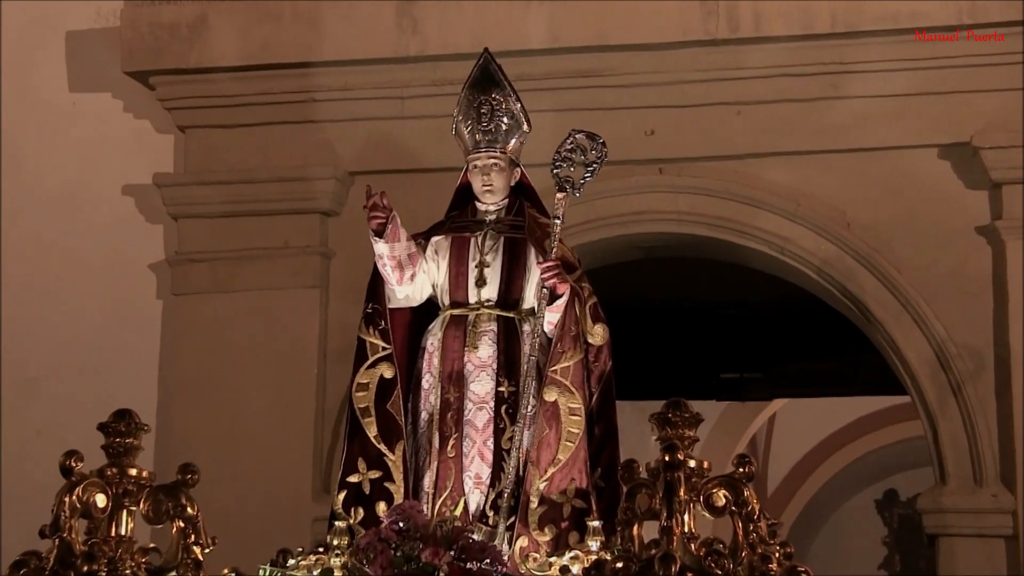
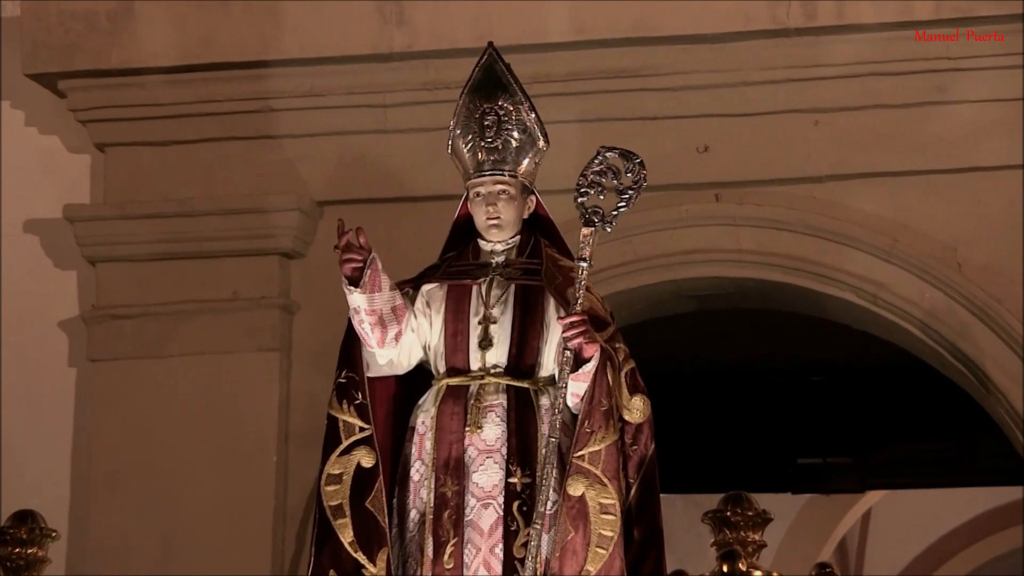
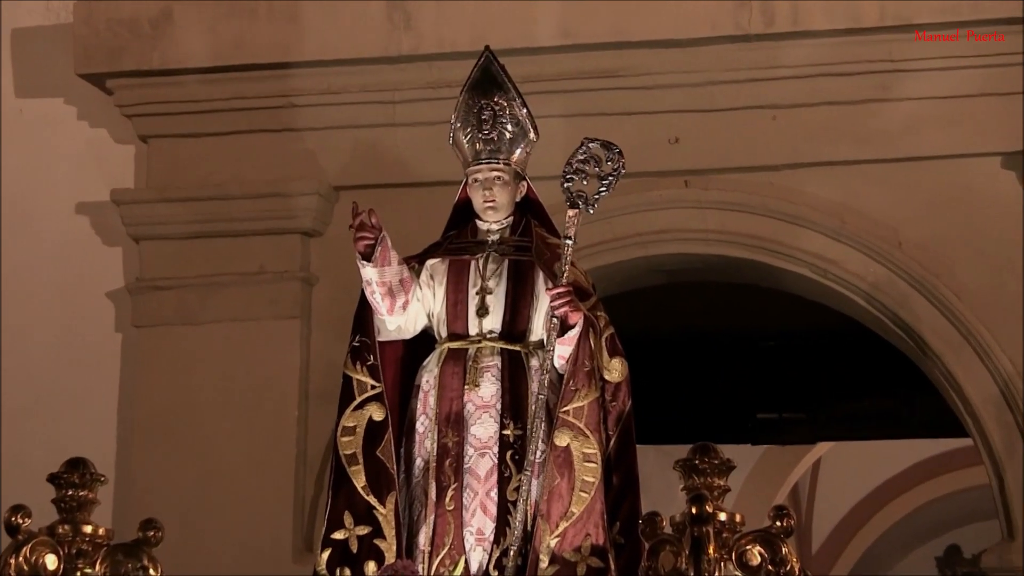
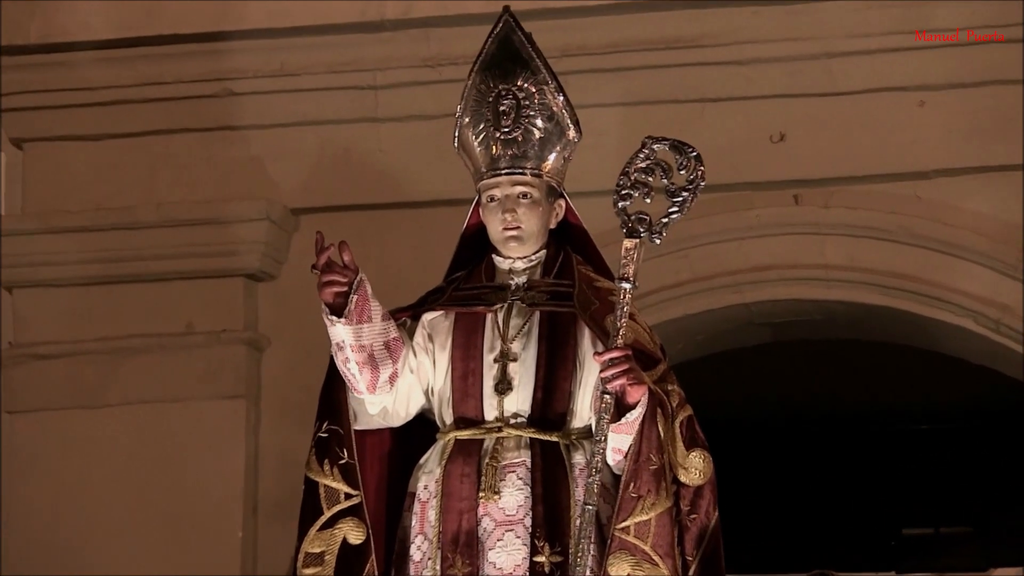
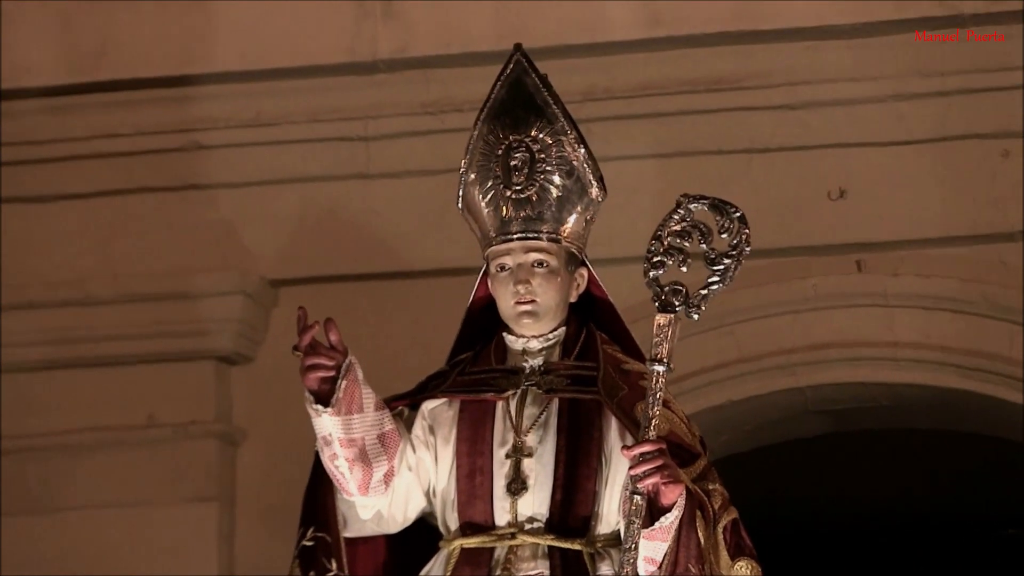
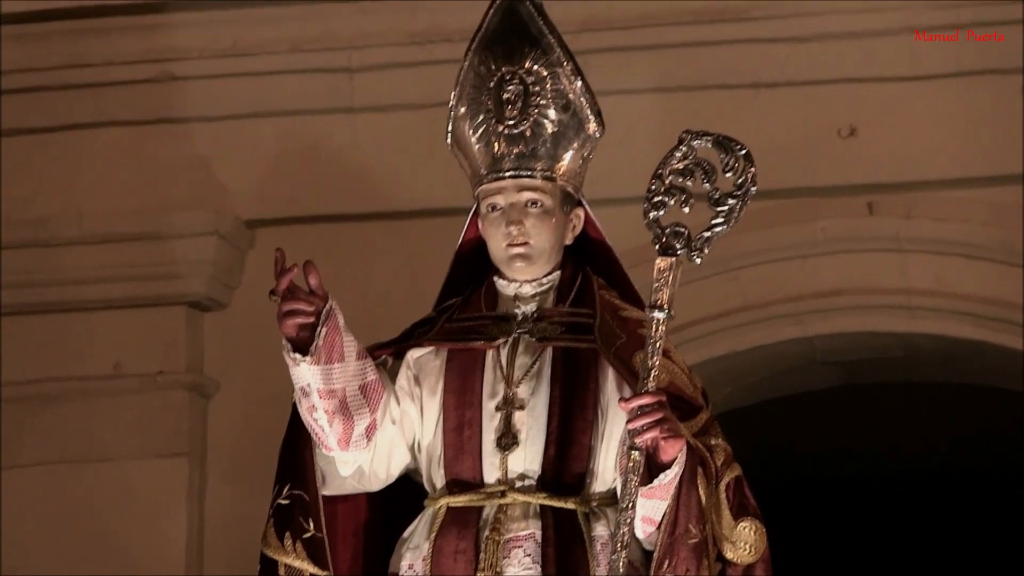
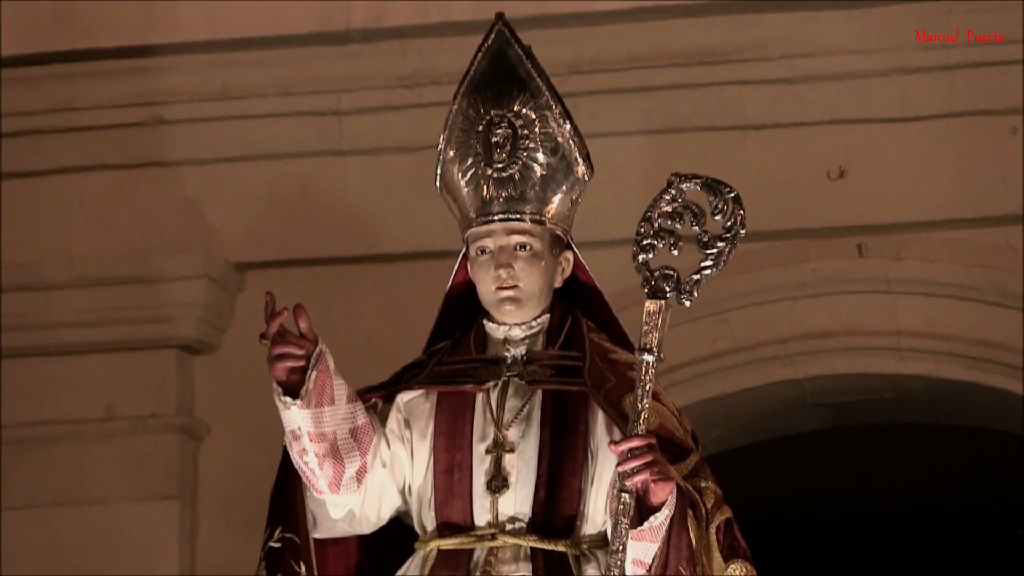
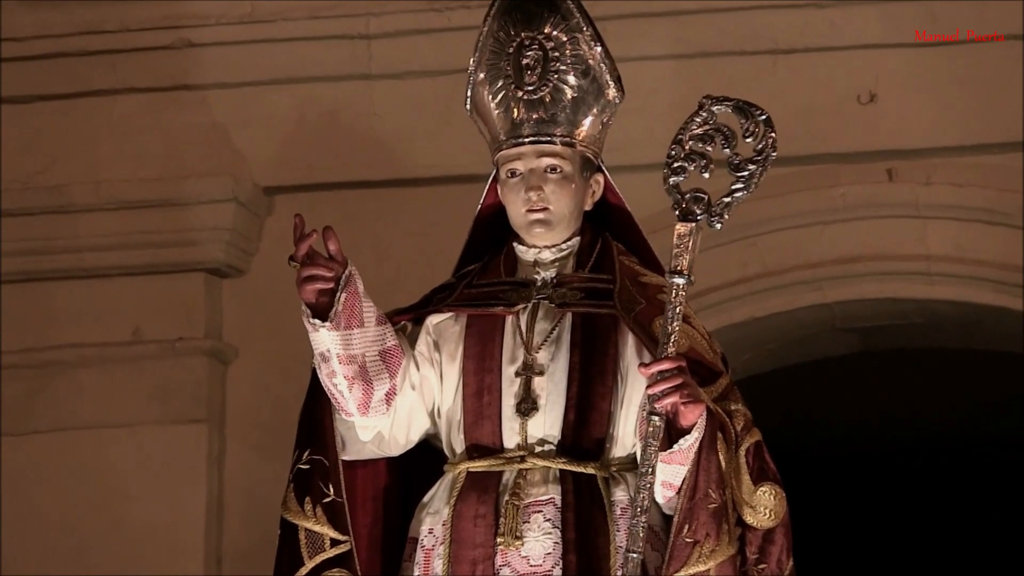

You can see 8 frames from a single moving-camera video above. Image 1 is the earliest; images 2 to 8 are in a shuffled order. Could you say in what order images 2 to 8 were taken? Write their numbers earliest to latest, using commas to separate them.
3, 2, 4, 8, 6, 7, 5
